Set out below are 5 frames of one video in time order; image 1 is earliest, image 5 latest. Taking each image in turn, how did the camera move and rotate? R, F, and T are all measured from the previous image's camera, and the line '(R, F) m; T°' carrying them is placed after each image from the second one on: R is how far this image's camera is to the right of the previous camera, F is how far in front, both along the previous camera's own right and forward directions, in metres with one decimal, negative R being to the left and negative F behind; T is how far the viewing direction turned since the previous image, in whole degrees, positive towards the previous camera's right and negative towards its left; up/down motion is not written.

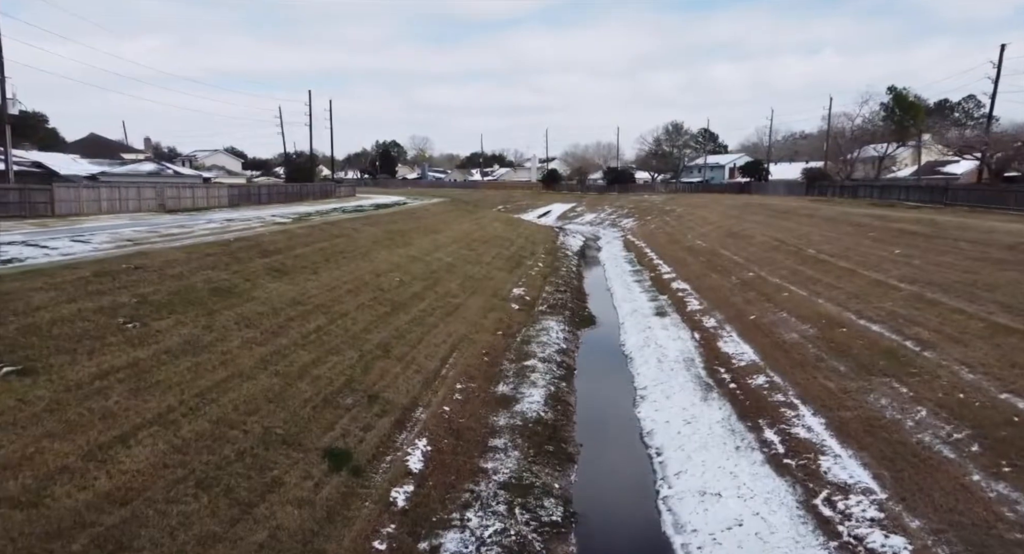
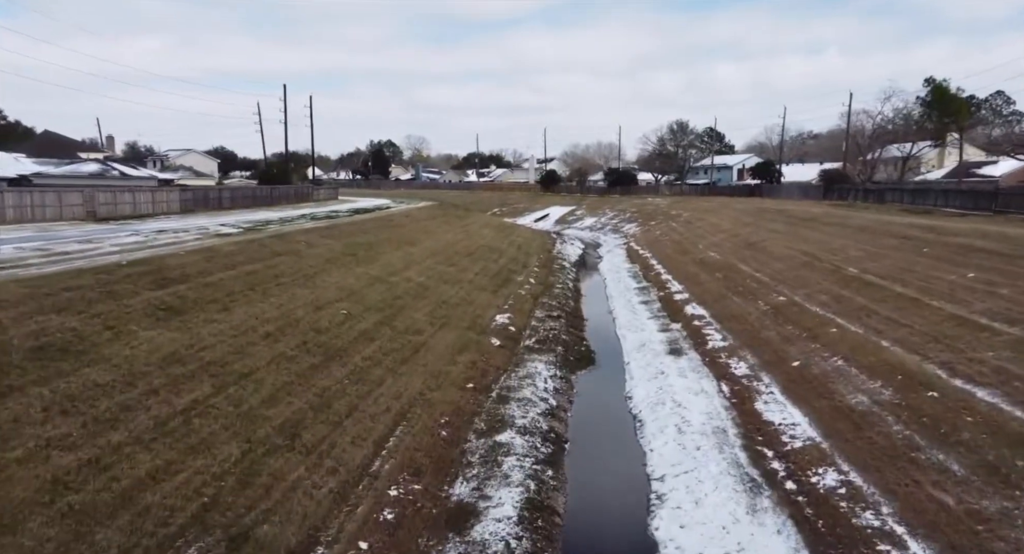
(+0.4, +3.5) m; 0°
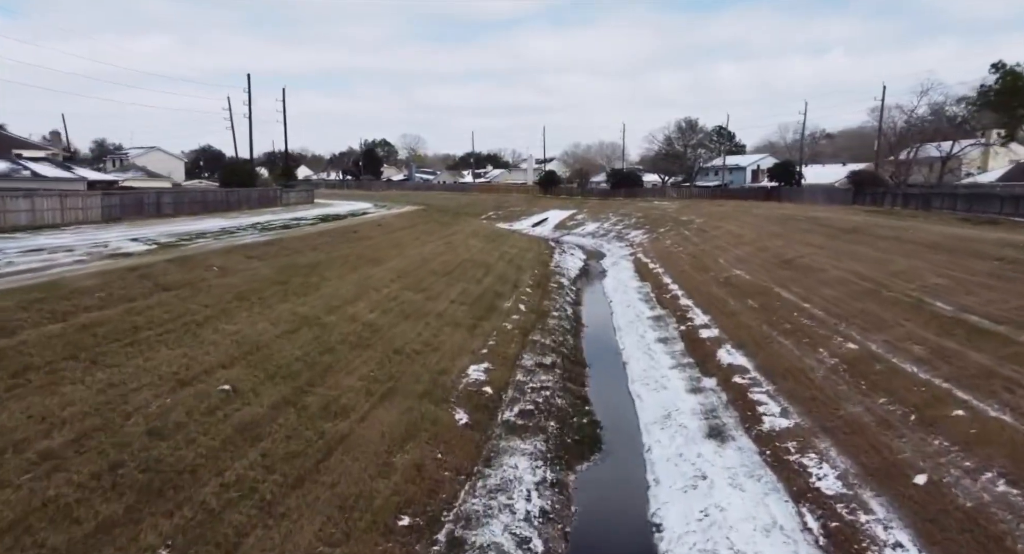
(+0.4, +4.5) m; 0°
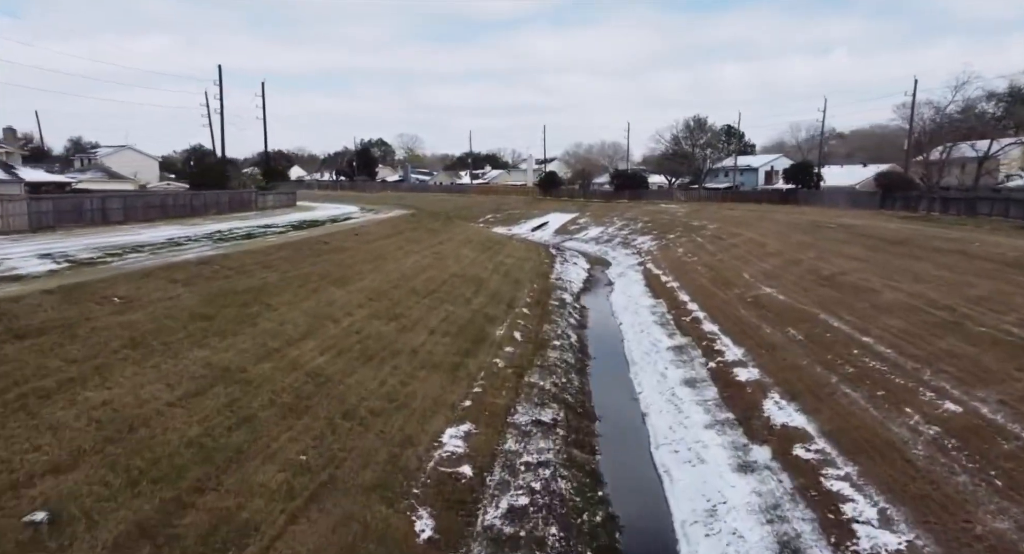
(+0.2, +3.2) m; 0°
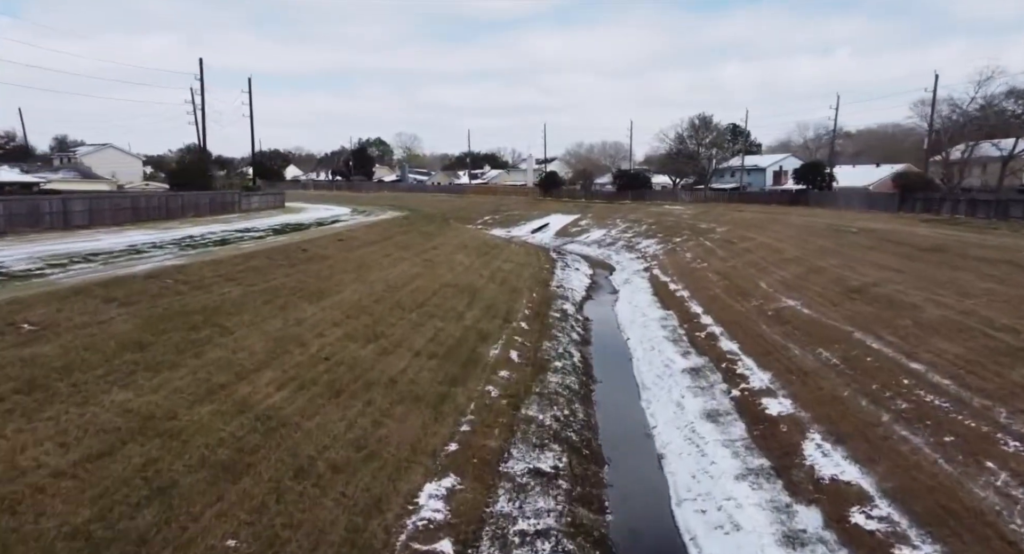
(+0.1, +1.9) m; 0°
